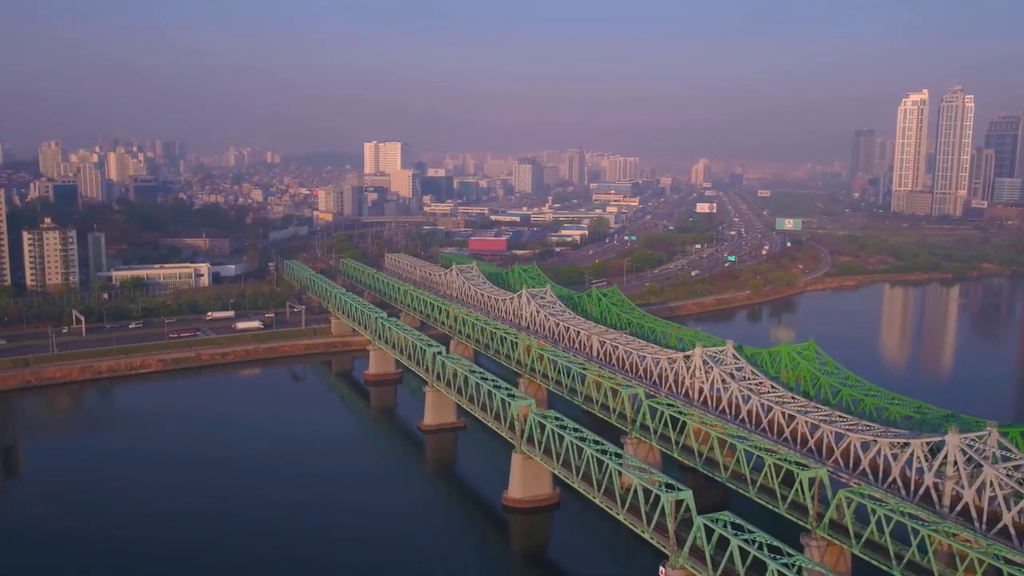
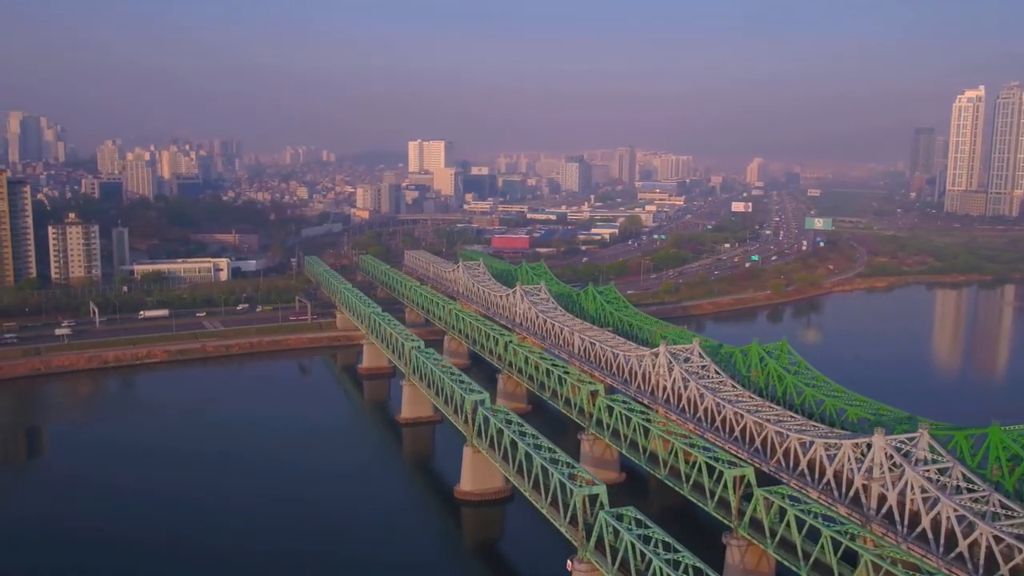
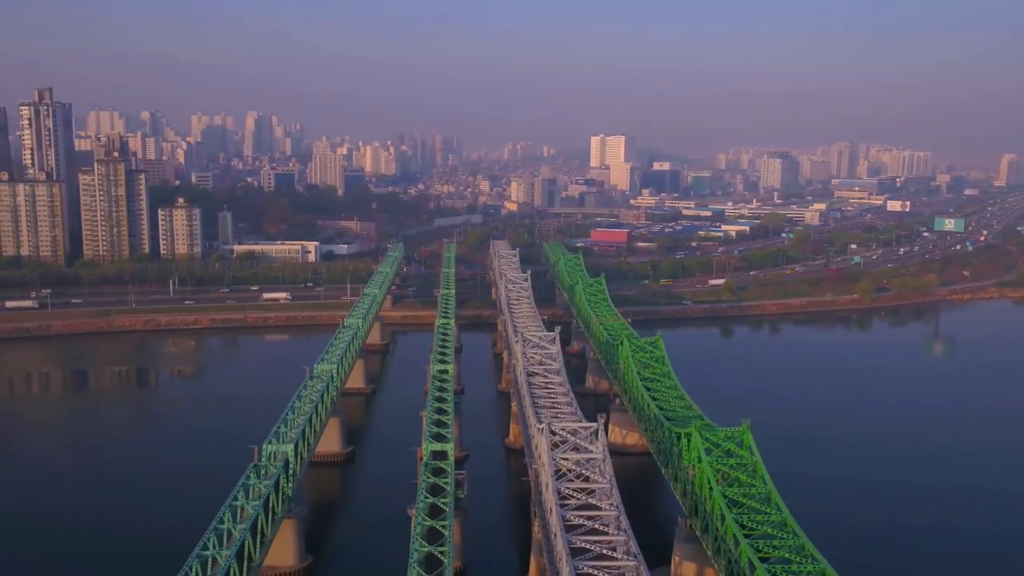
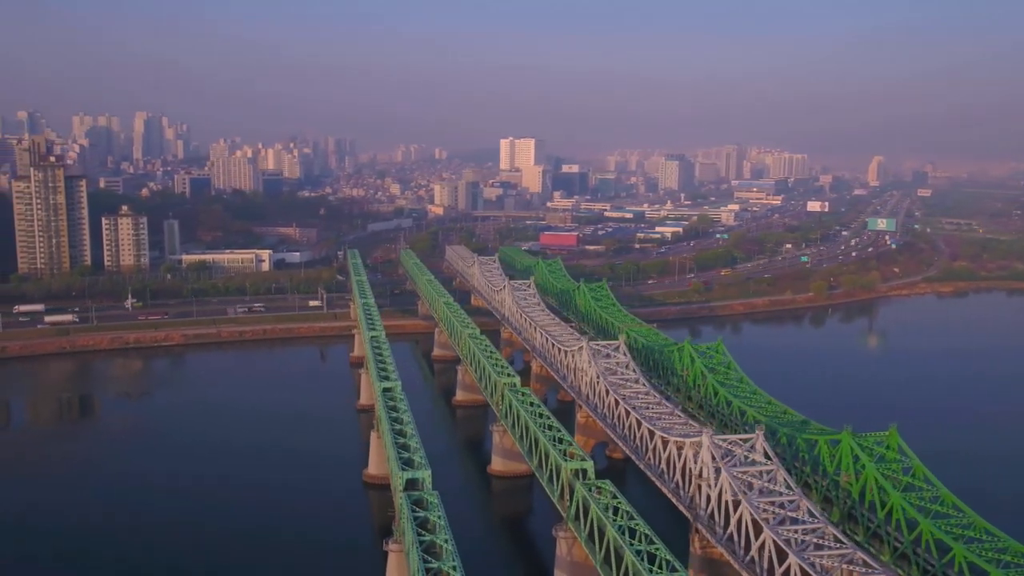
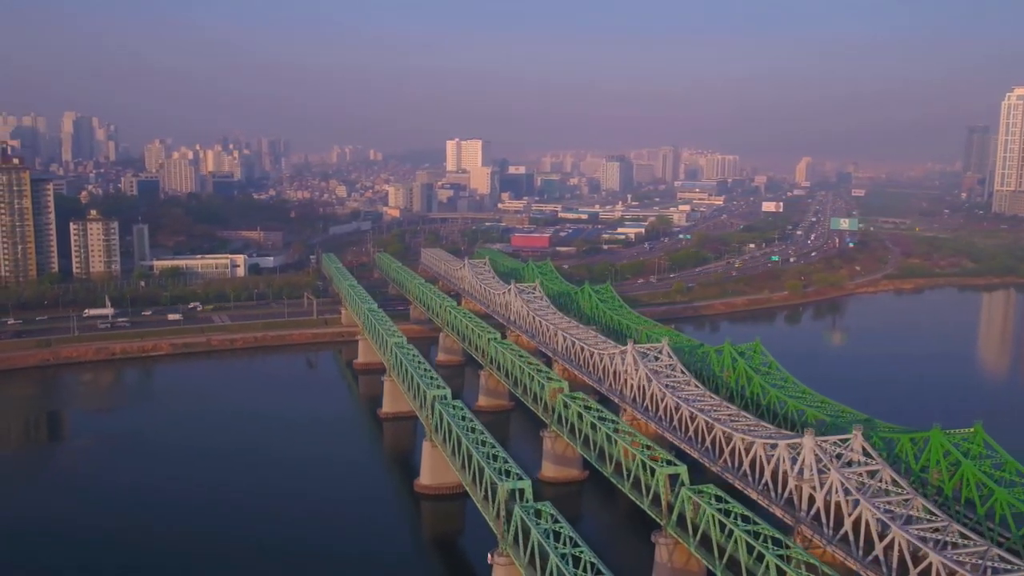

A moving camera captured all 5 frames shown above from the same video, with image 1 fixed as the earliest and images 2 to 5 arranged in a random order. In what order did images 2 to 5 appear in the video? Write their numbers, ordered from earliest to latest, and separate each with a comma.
2, 5, 4, 3
